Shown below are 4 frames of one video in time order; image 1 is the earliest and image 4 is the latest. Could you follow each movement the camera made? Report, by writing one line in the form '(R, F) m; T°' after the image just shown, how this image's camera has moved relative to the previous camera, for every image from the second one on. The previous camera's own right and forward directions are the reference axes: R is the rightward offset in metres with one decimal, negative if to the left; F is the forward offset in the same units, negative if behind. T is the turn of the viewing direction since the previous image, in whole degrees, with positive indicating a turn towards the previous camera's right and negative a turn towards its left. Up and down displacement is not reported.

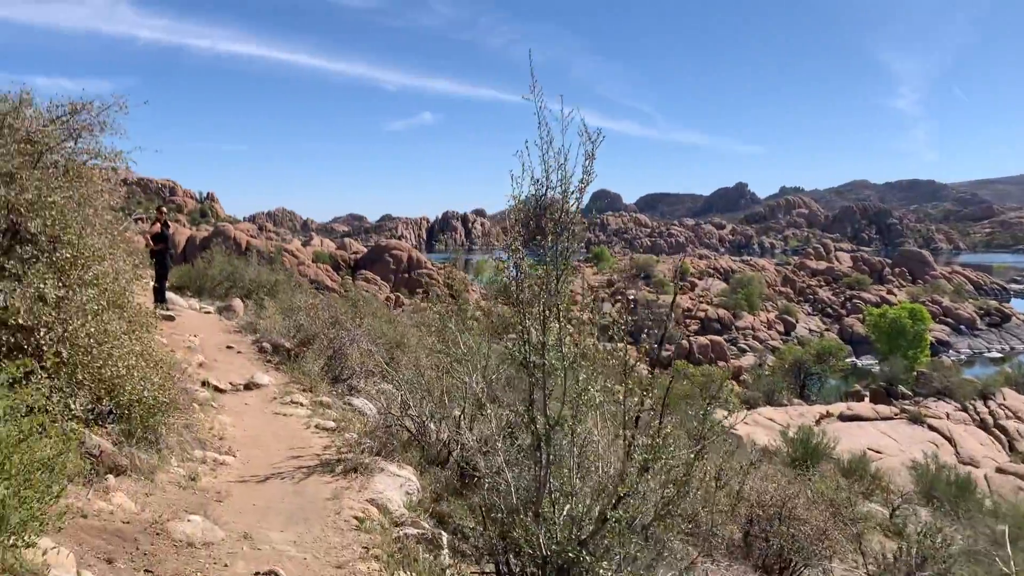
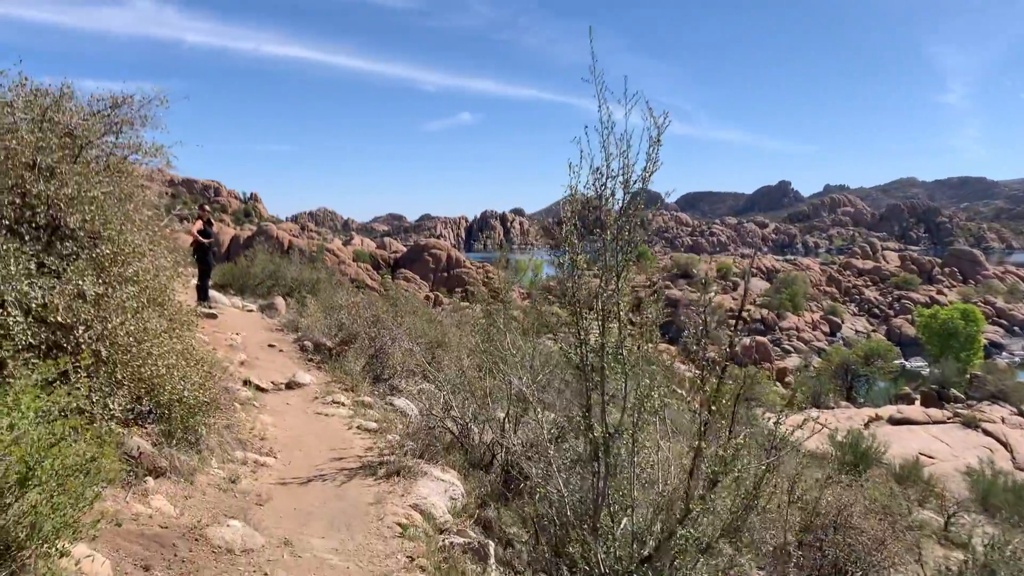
(-0.1, +0.2) m; -4°
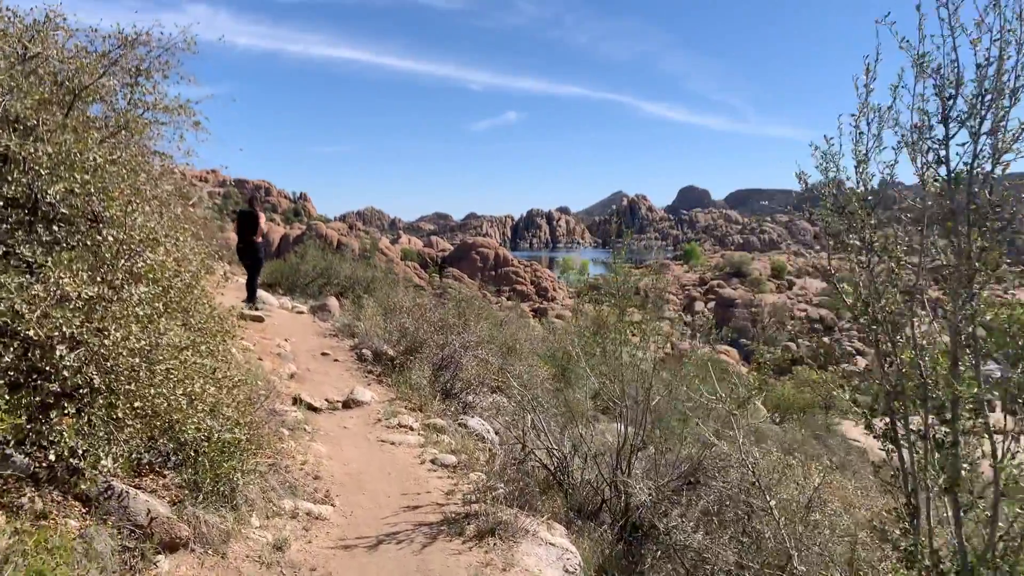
(-0.5, +1.1) m; -4°
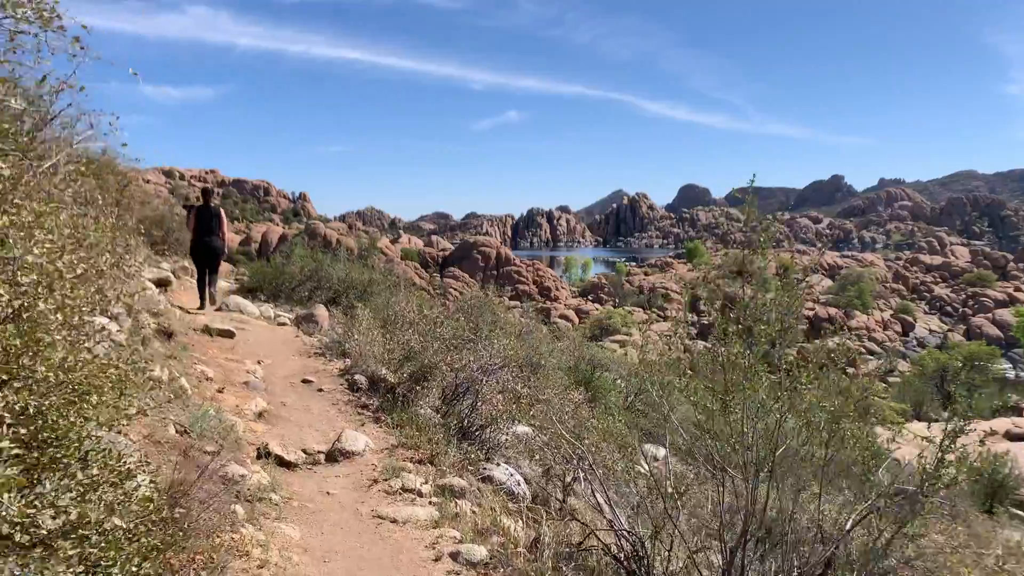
(-0.3, +1.3) m; 0°
